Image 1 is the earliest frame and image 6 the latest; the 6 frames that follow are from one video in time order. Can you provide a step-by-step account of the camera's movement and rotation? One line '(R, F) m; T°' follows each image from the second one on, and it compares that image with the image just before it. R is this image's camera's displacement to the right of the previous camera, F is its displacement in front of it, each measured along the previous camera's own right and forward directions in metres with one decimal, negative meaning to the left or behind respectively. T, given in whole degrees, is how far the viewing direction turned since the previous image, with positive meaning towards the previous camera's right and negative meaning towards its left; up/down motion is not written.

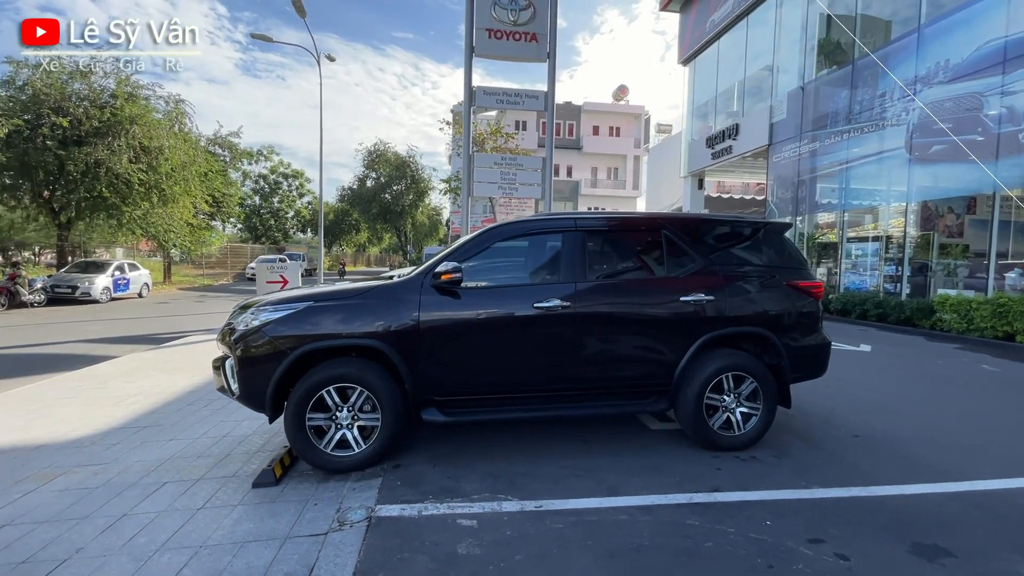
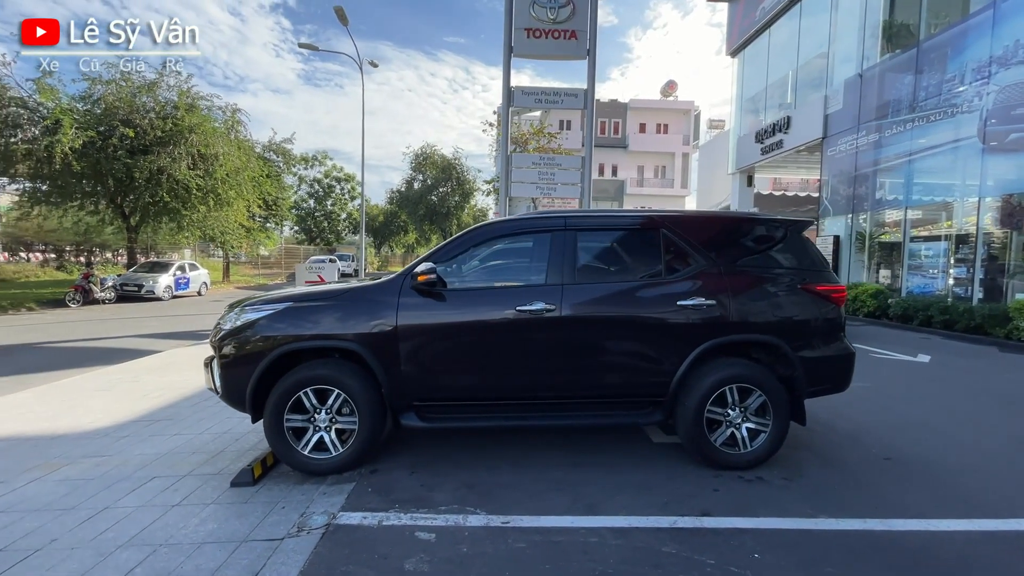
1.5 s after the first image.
(+0.5, +0.2) m; -6°
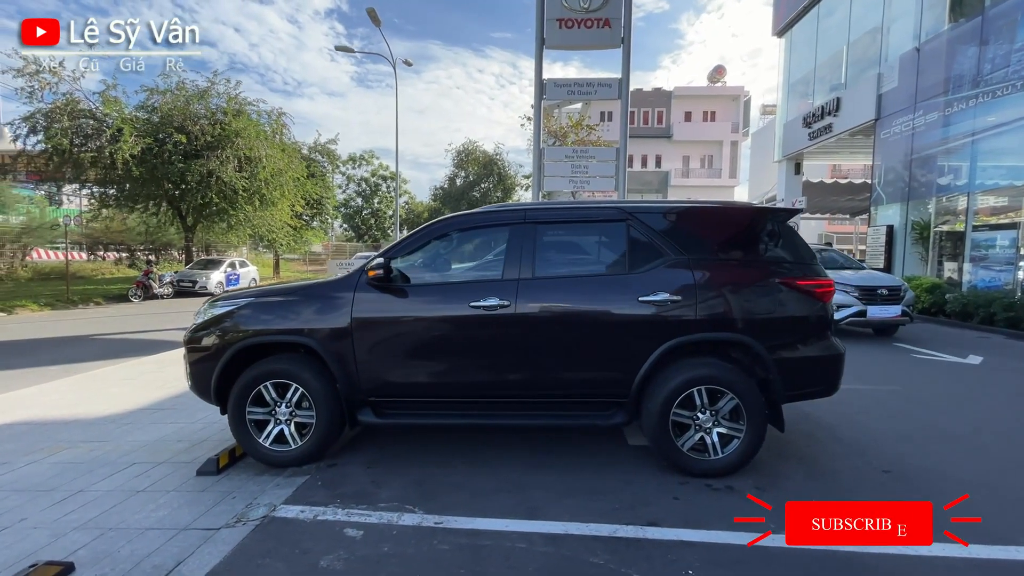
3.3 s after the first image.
(+0.7, +0.1) m; -6°
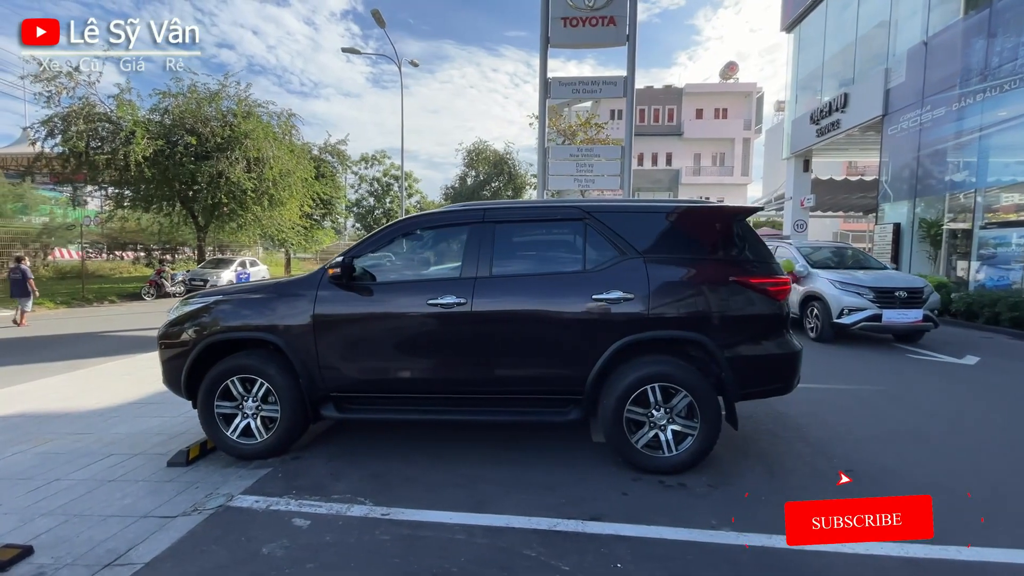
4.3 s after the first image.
(+0.5, -0.1) m; -2°
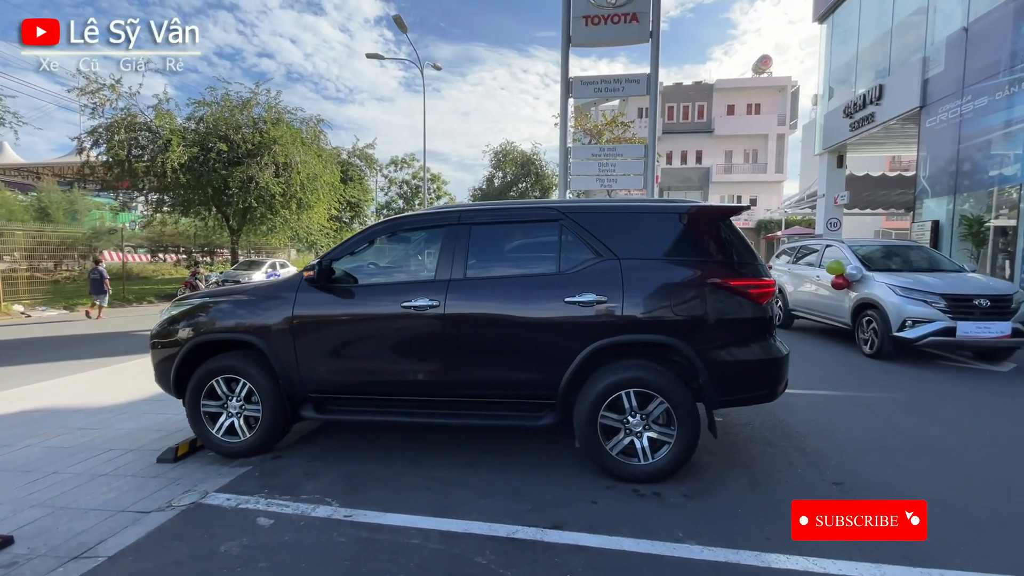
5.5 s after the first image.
(+0.5, +0.1) m; -4°
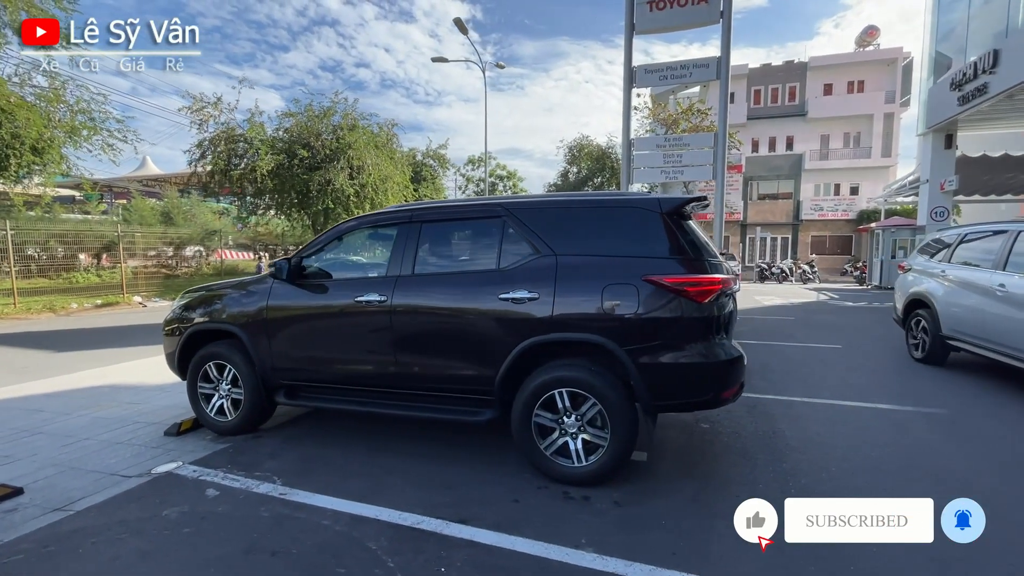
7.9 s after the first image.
(+1.1, +0.1) m; -11°
